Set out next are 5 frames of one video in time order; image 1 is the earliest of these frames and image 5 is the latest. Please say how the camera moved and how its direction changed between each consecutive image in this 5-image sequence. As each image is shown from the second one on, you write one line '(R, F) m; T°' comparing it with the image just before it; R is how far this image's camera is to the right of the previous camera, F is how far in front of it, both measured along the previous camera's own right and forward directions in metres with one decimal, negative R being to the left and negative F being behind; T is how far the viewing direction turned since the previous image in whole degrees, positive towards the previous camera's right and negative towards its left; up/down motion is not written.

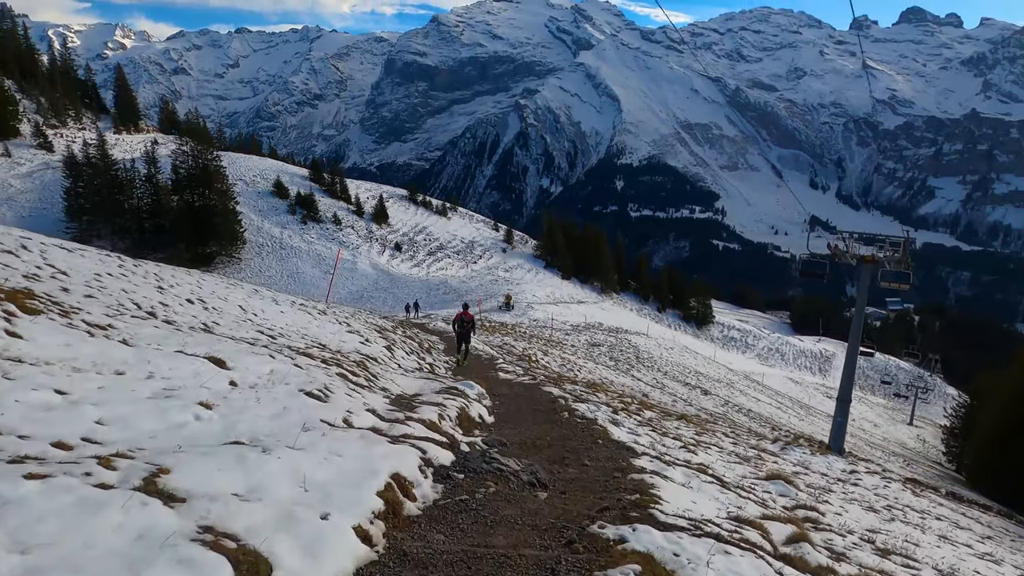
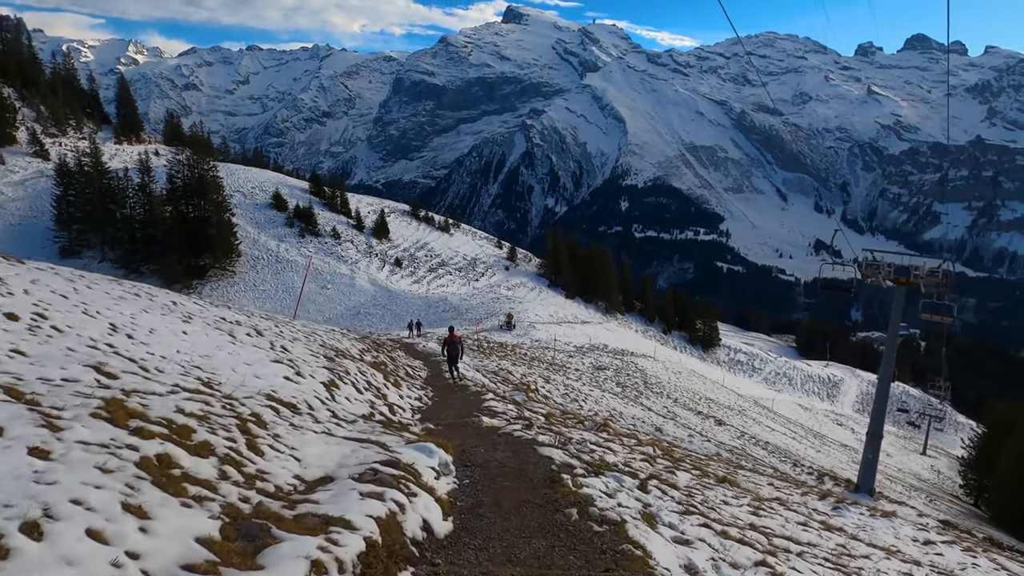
(+0.2, +2.2) m; 0°
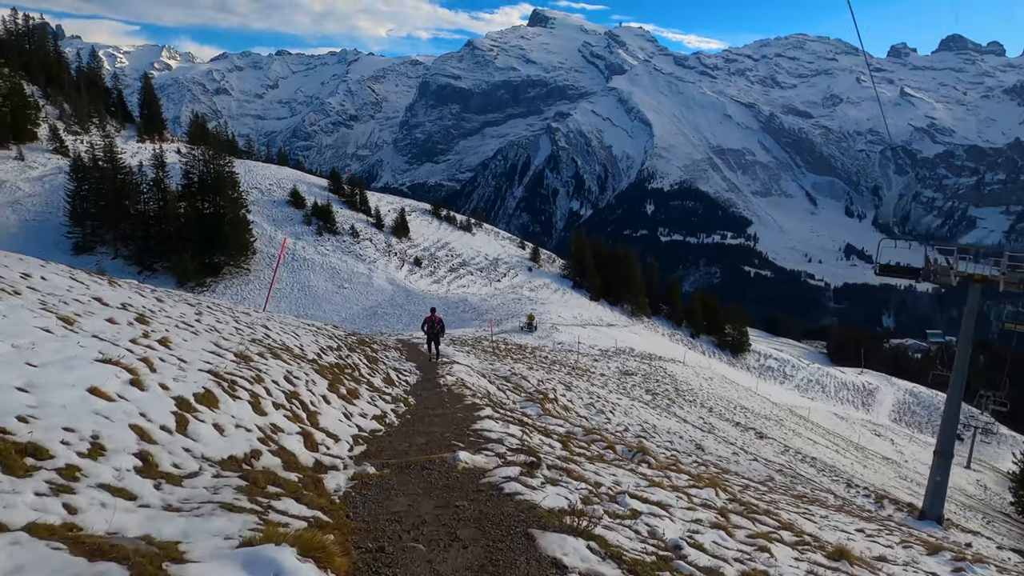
(+0.3, +2.5) m; -3°
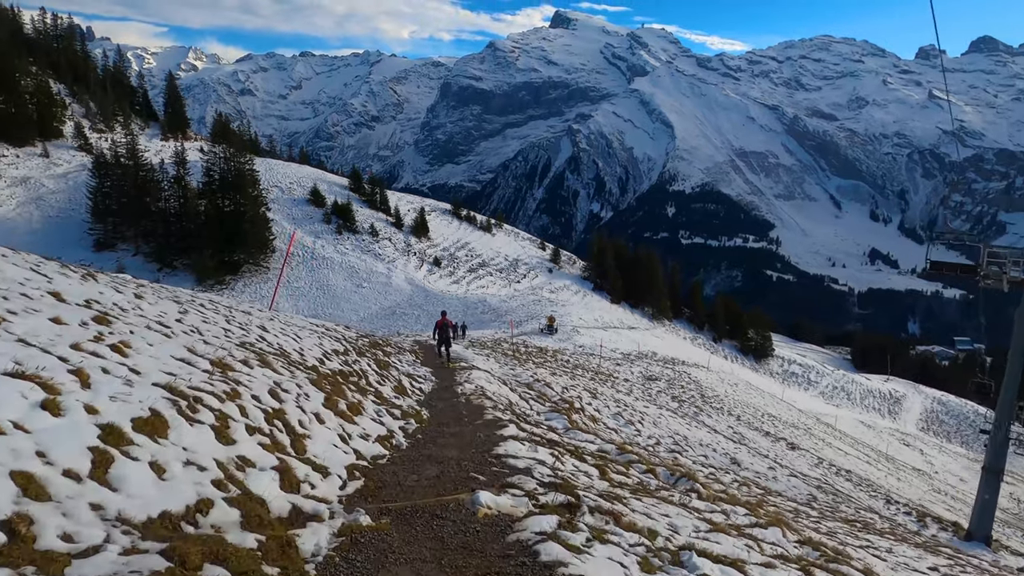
(-0.1, +1.0) m; -2°
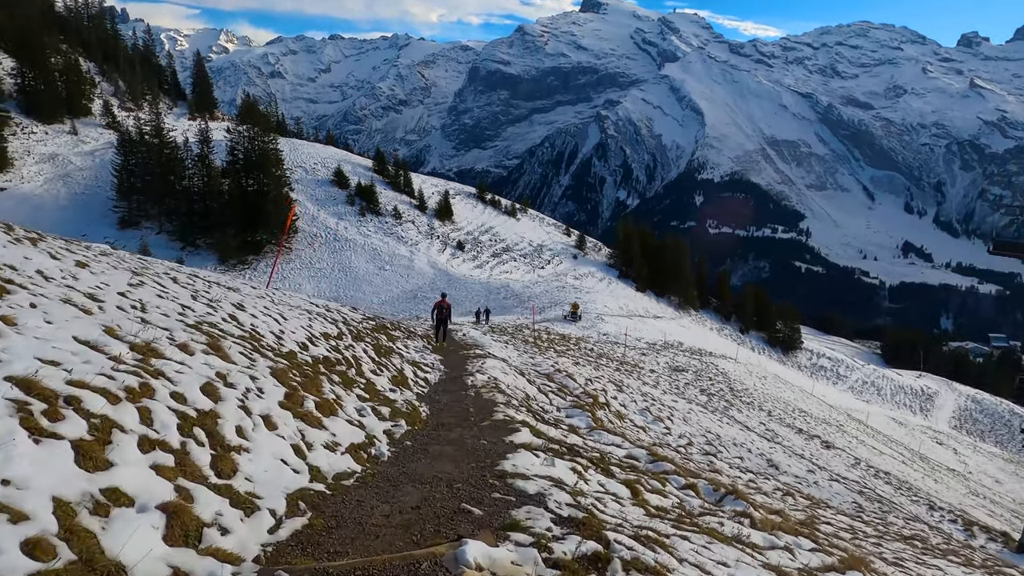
(+0.1, +1.1) m; -3°
